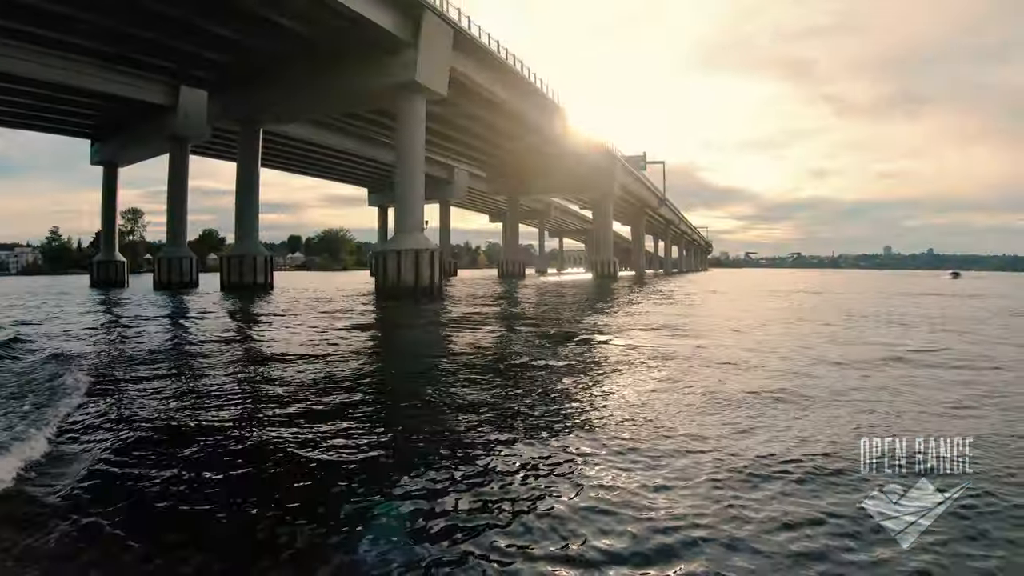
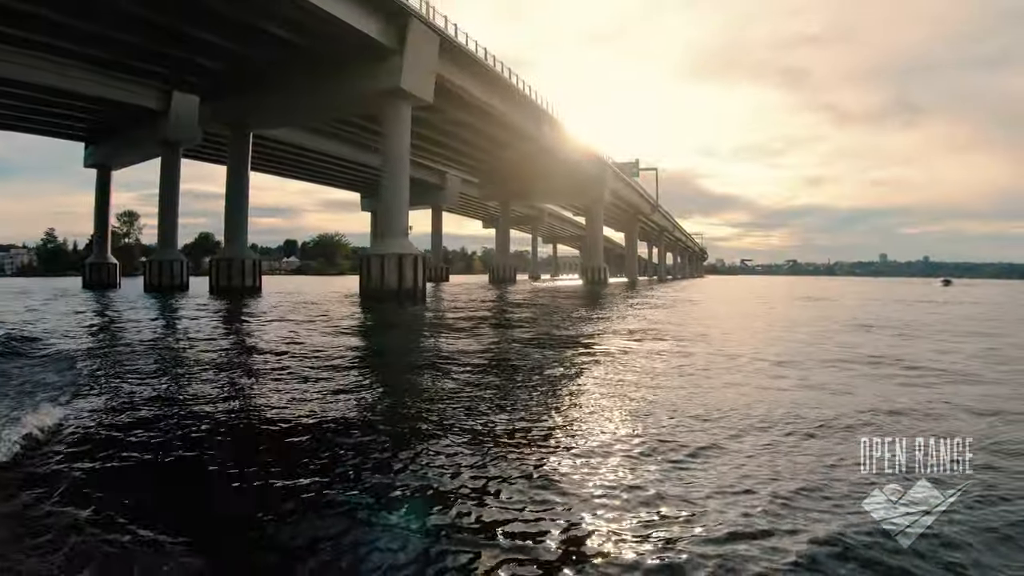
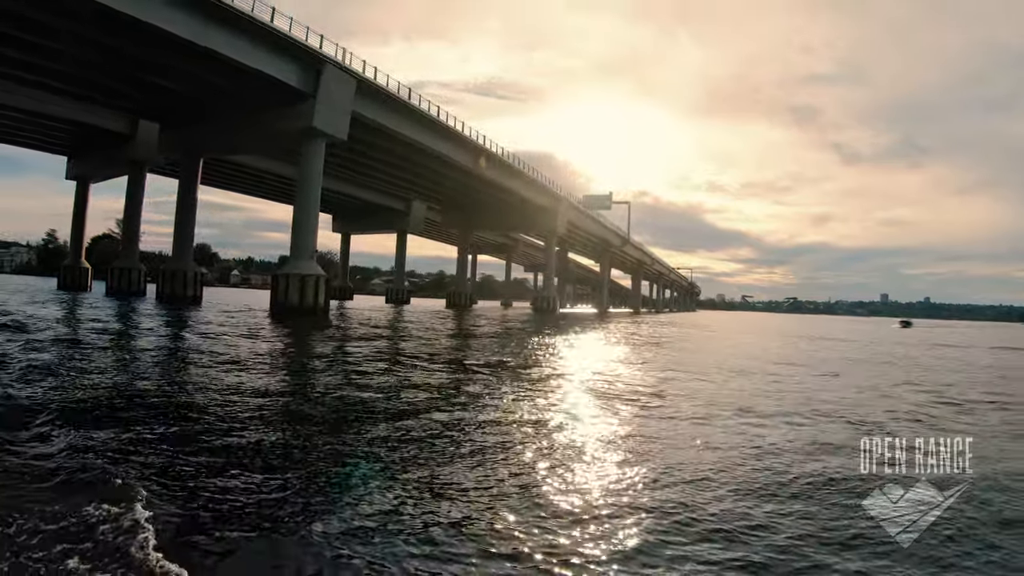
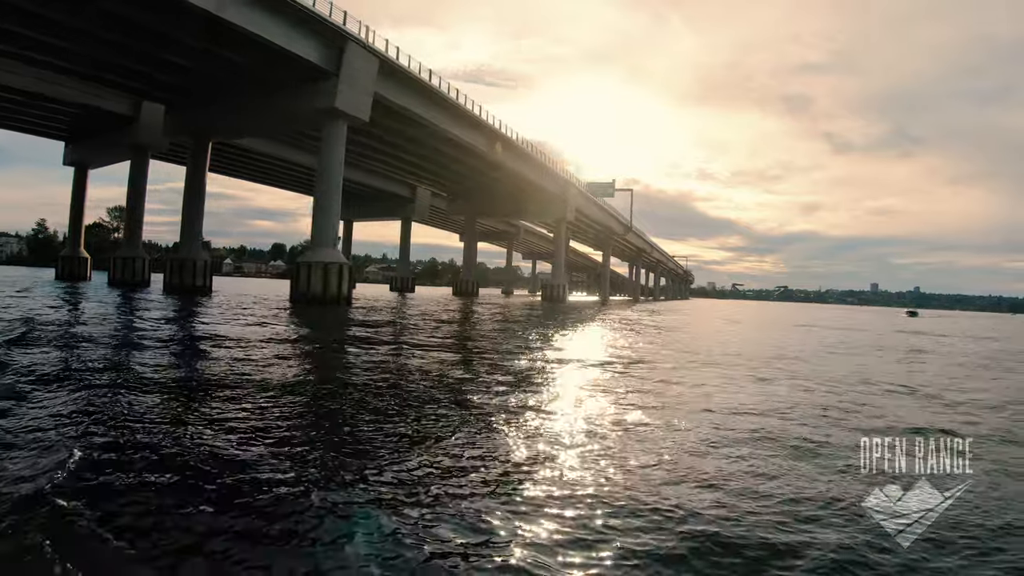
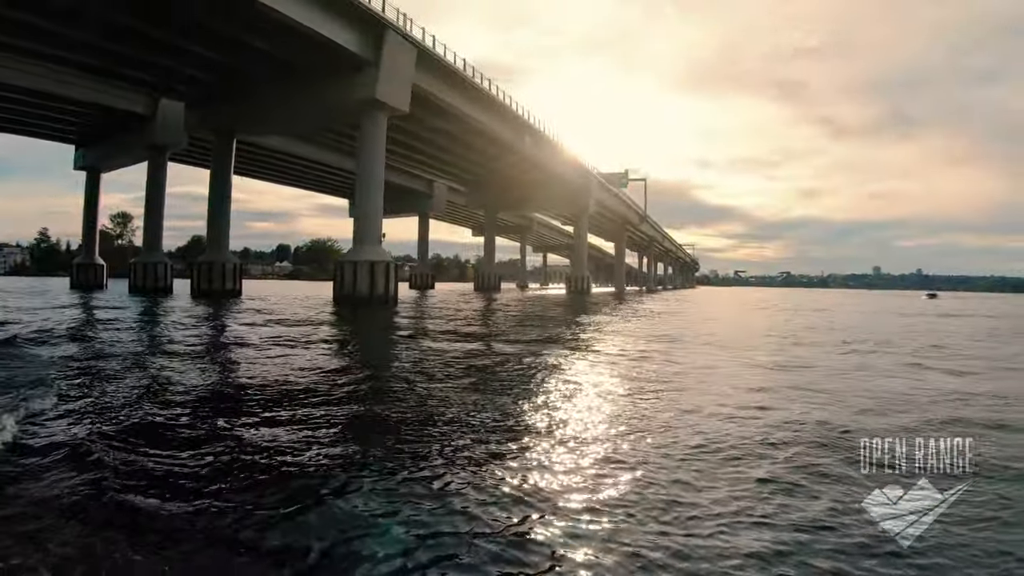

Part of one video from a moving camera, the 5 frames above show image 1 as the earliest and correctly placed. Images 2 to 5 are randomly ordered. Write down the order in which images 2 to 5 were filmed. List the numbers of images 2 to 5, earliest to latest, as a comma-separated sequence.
2, 5, 4, 3
